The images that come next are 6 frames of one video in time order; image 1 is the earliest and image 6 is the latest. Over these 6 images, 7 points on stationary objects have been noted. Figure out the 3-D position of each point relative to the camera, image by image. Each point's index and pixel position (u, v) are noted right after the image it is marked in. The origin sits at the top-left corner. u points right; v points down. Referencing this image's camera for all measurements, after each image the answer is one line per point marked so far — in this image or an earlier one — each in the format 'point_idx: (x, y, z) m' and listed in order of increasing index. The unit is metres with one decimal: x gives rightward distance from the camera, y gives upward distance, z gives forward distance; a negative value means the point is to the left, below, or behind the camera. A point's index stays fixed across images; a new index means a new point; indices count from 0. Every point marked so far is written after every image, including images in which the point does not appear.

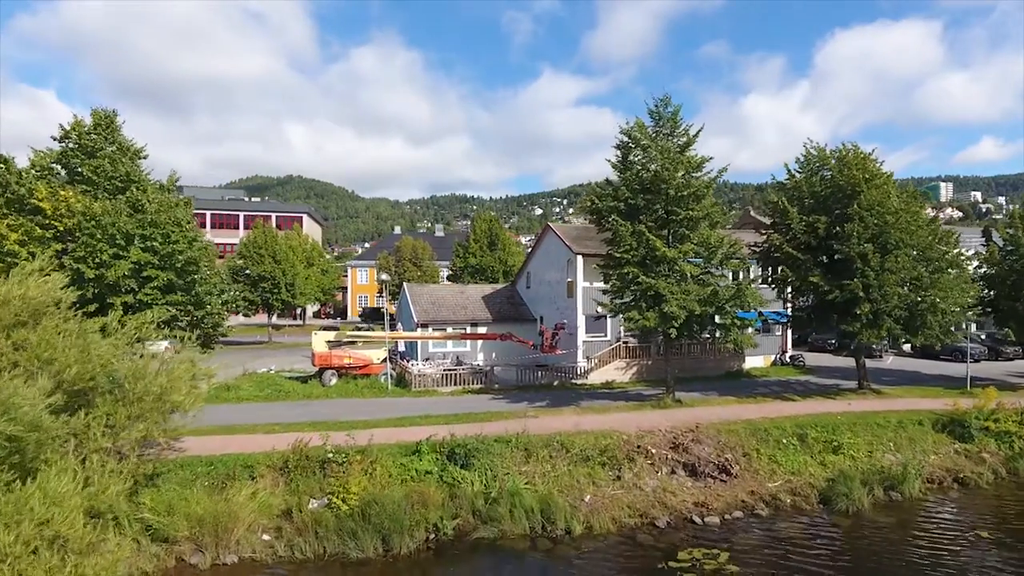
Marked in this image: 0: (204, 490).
0: (-4.4, -2.9, +15.2) m
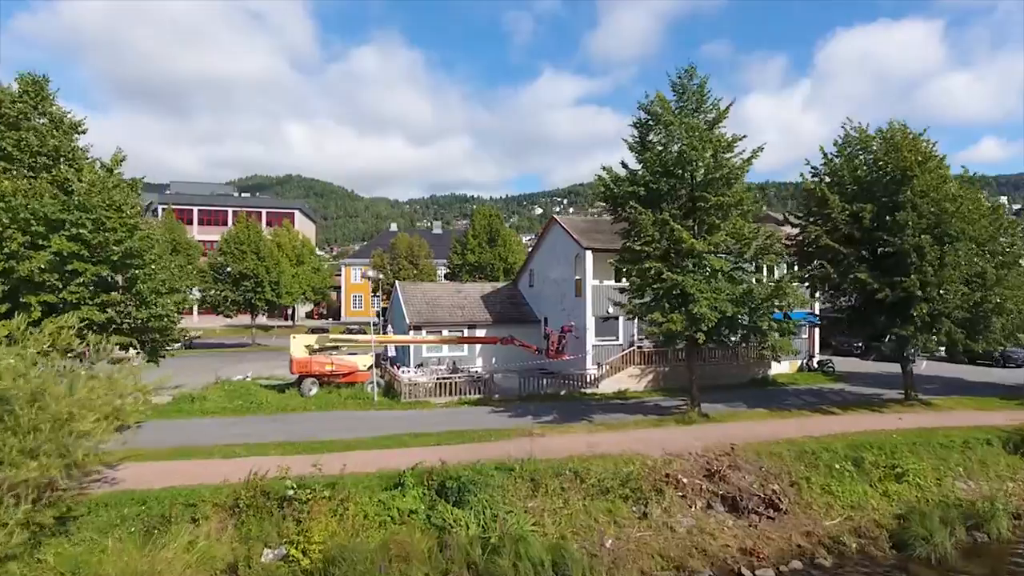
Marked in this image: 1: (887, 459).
0: (-4.4, -2.8, +12.1) m
1: (+6.2, -2.8, +17.4) m
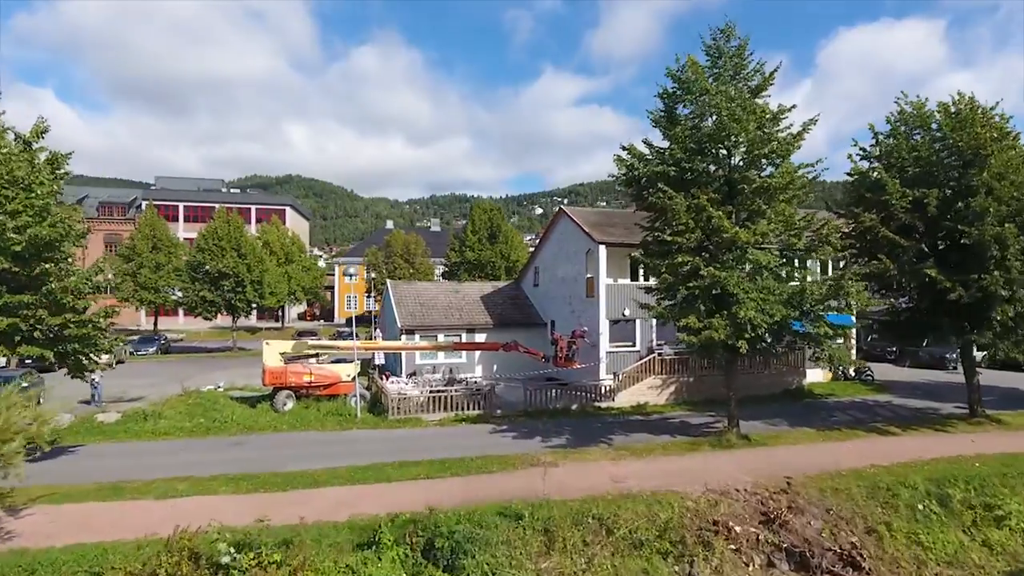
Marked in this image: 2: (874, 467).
0: (-4.3, -2.8, +8.9) m
1: (+6.3, -2.8, +14.2) m
2: (+5.3, -2.7, +15.6) m
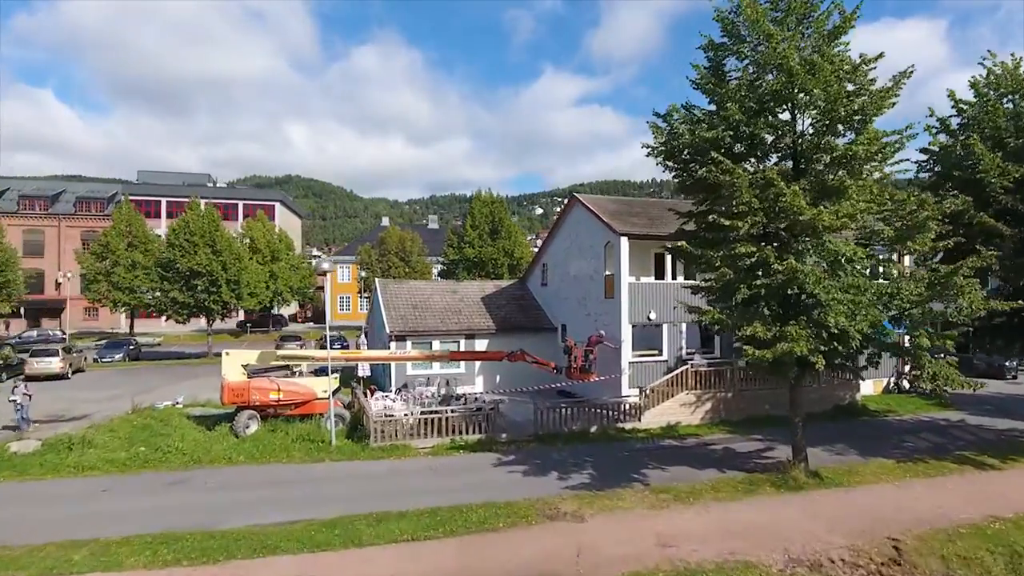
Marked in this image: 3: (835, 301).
0: (-4.1, -2.8, +5.2) m
1: (+6.4, -2.8, +10.5) m
2: (+5.5, -2.6, +11.9) m
3: (+3.7, -0.1, +12.0) m
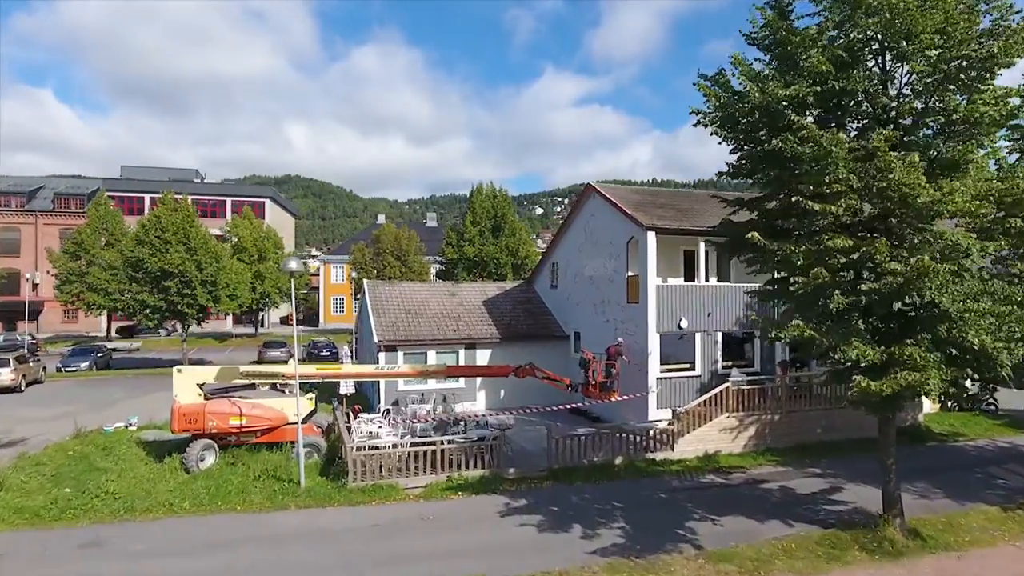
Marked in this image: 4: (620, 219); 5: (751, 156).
0: (-4.0, -2.9, +2.0) m
1: (+6.5, -2.8, +7.3) m
2: (+5.6, -2.7, +8.7) m
3: (+3.8, -0.2, +8.9) m
4: (+2.1, +1.2, +19.6) m
5: (+2.6, +1.4, +11.4) m
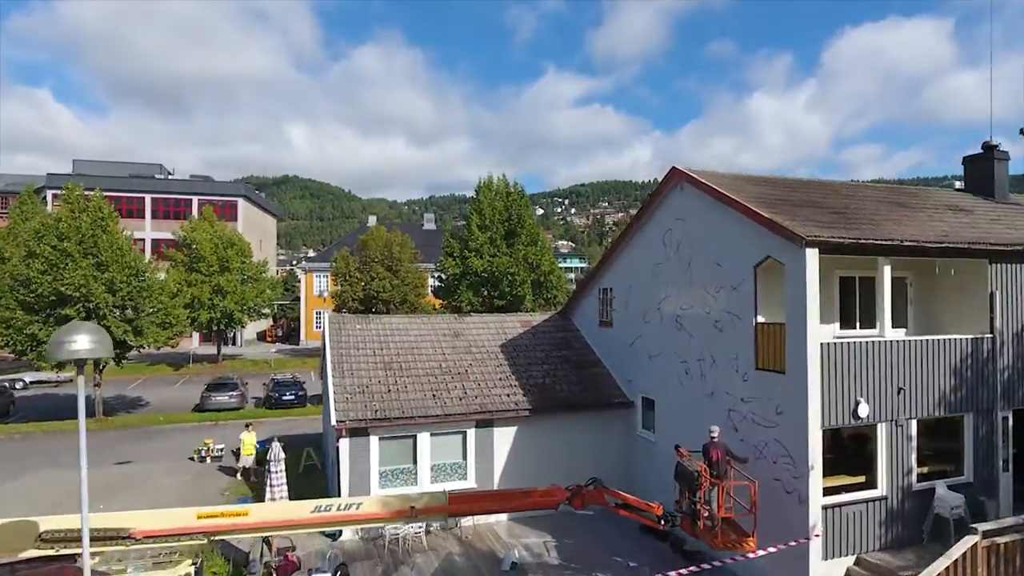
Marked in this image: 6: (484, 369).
0: (-3.5, -3.5, -6.1) m
1: (+7.1, -3.4, -0.7) m
2: (+6.1, -3.3, +0.6) m
3: (+4.3, -0.8, +0.8) m
4: (+2.6, +0.6, +11.5) m
5: (+3.1, +0.8, +3.3) m
6: (-0.4, -1.2, +15.6) m
